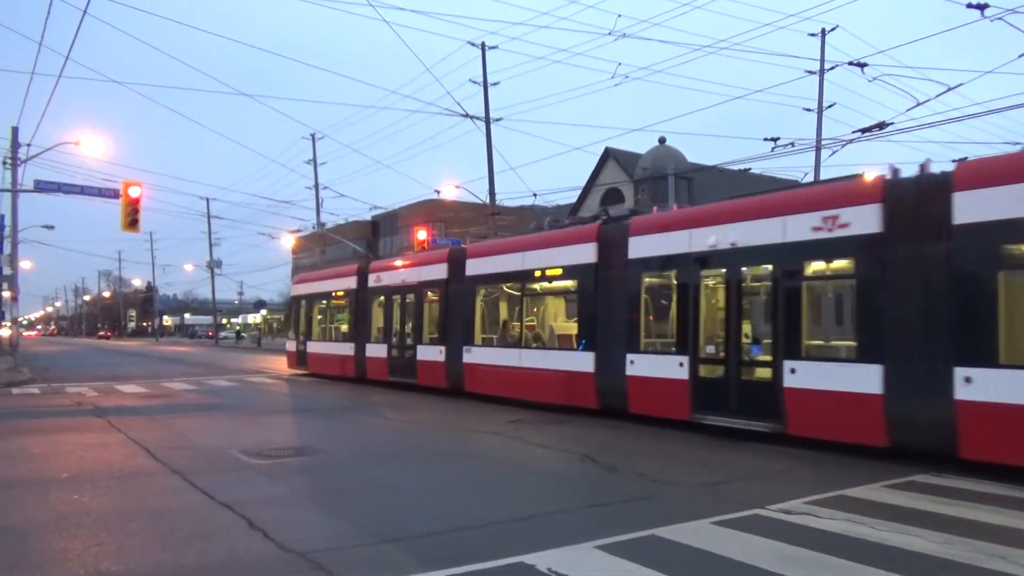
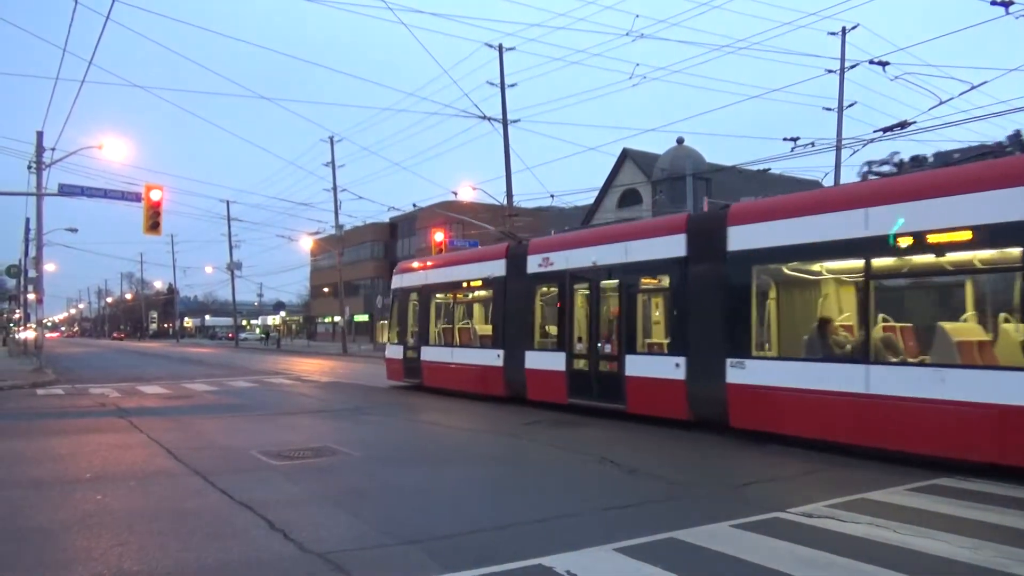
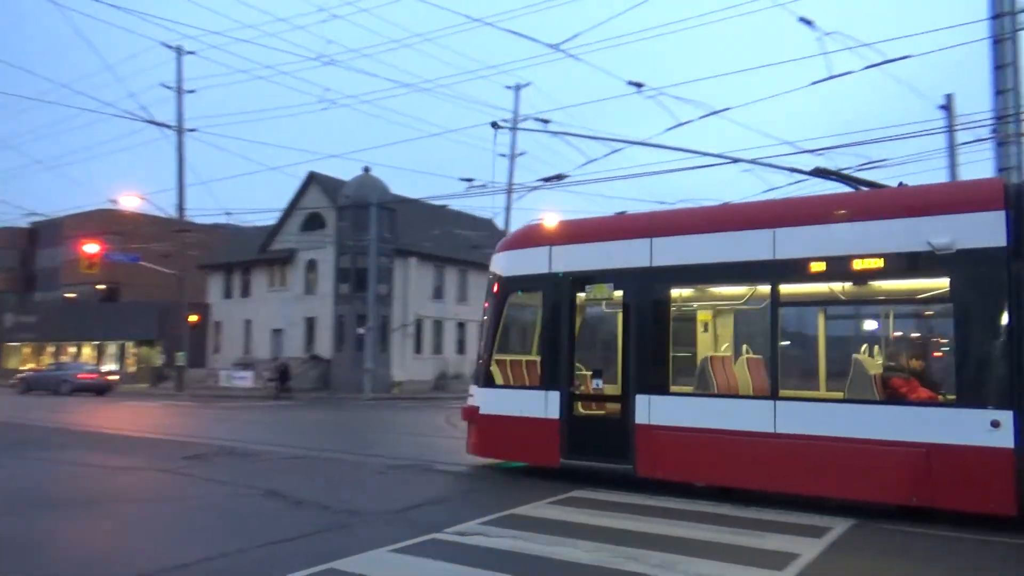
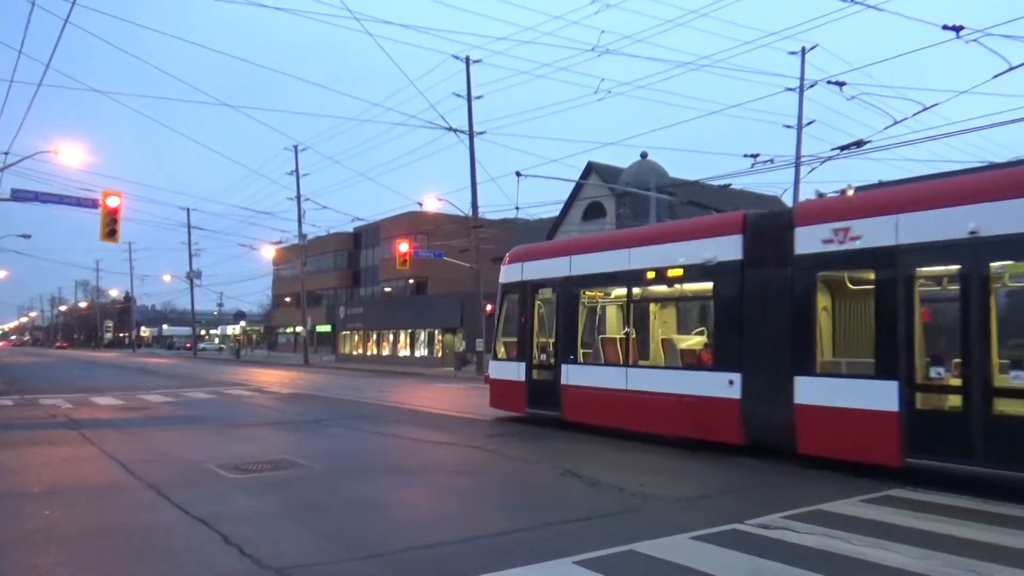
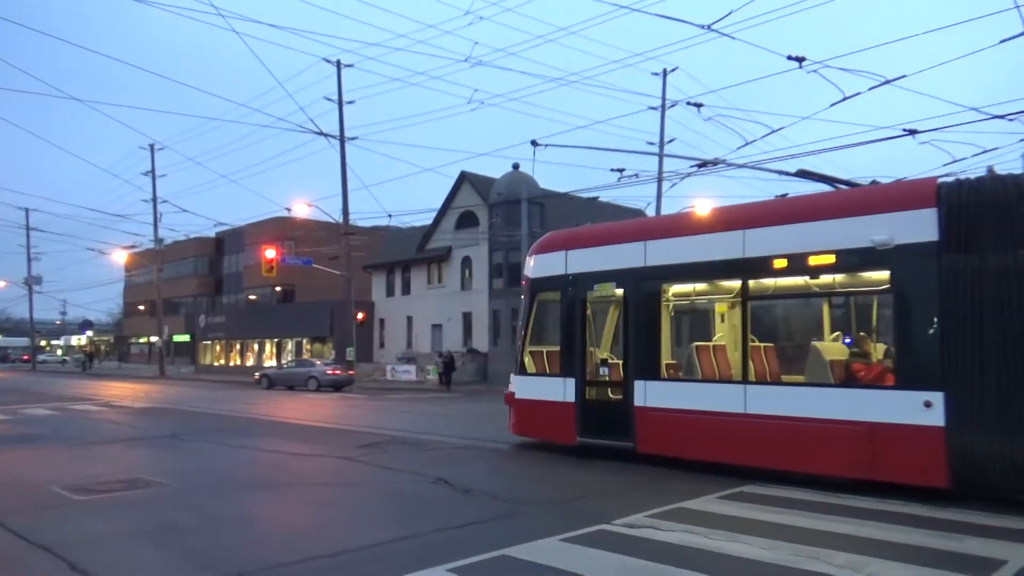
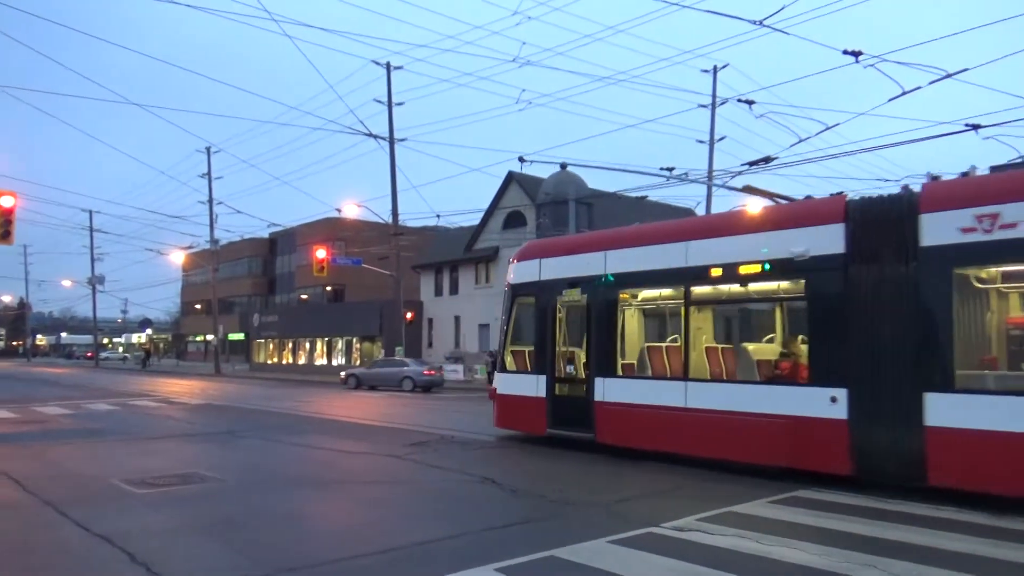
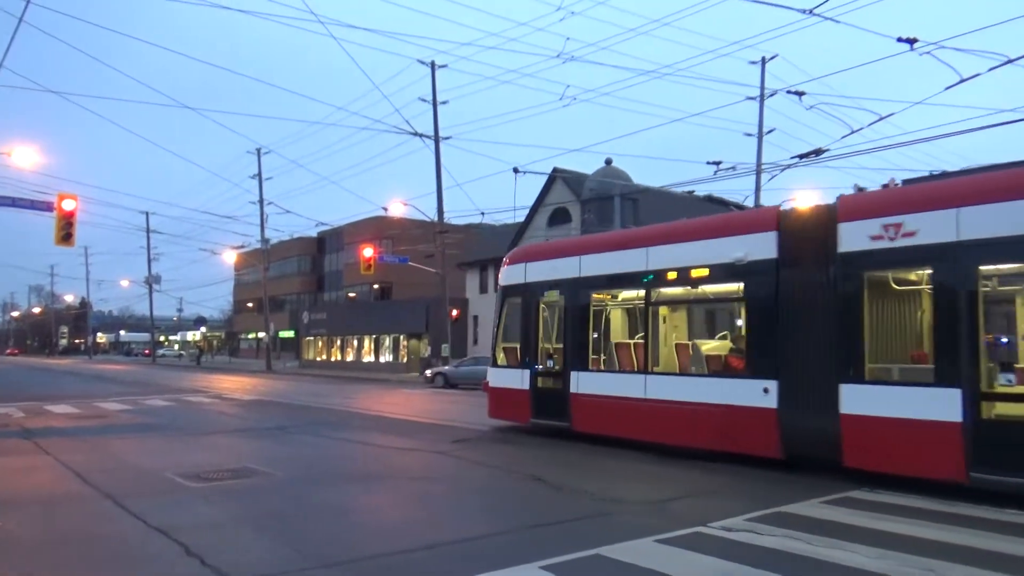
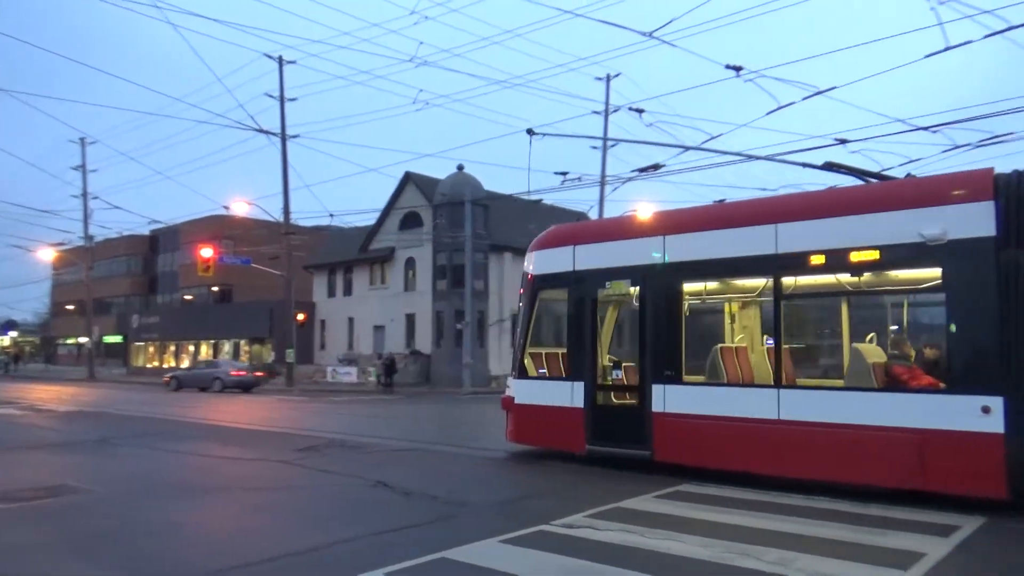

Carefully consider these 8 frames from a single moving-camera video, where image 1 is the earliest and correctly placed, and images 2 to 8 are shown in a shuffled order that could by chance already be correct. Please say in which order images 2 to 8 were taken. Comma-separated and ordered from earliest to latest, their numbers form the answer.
2, 4, 7, 6, 5, 8, 3
